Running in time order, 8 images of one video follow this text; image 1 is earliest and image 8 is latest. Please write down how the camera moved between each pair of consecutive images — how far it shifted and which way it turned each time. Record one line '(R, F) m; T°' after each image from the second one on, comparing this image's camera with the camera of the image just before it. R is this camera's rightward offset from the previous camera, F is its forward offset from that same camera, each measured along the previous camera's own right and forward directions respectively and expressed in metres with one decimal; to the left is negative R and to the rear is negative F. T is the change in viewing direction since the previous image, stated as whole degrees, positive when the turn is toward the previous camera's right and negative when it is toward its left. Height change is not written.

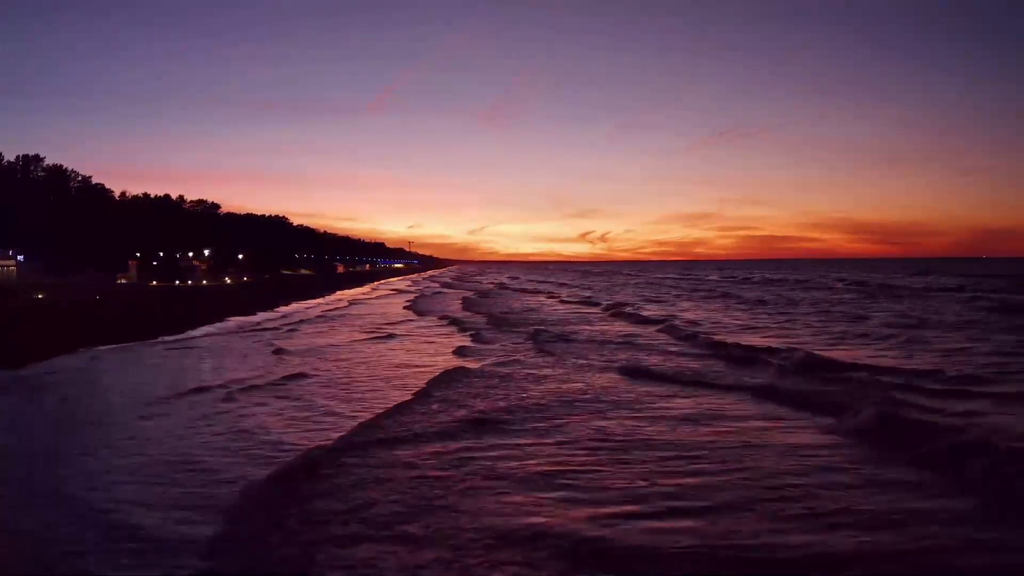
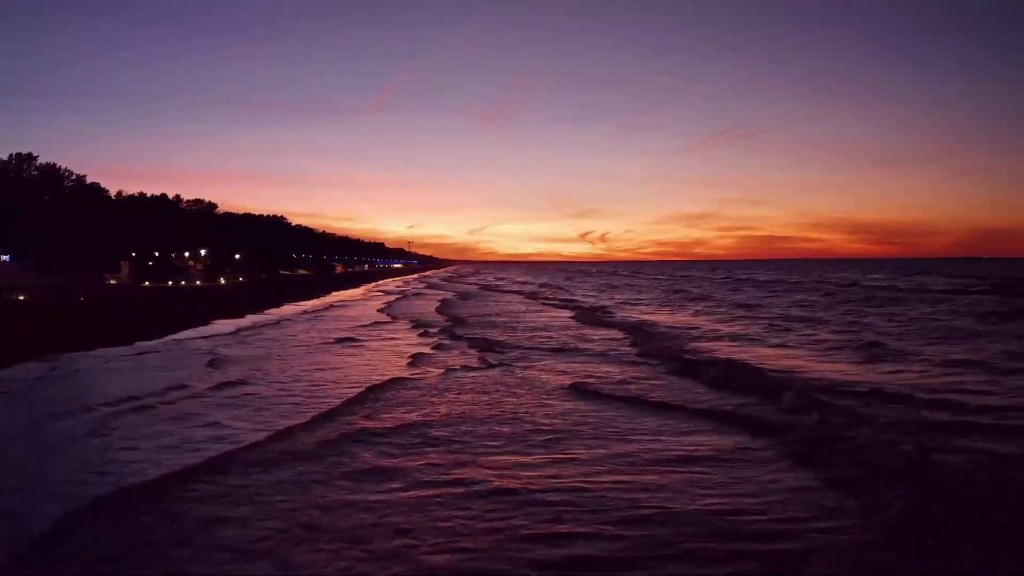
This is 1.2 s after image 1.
(+0.8, +1.1) m; 0°
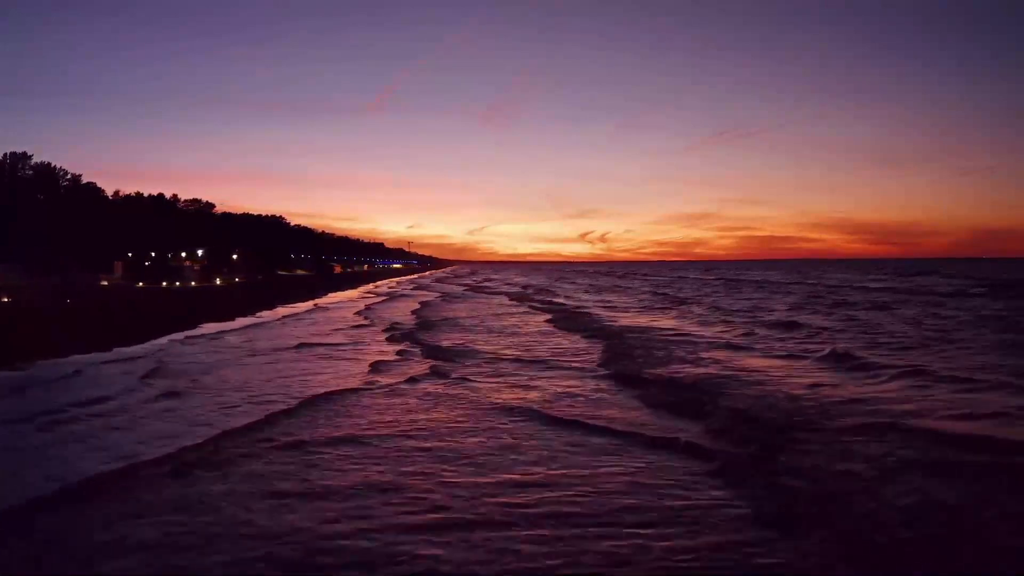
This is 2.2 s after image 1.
(+0.7, +0.9) m; 0°
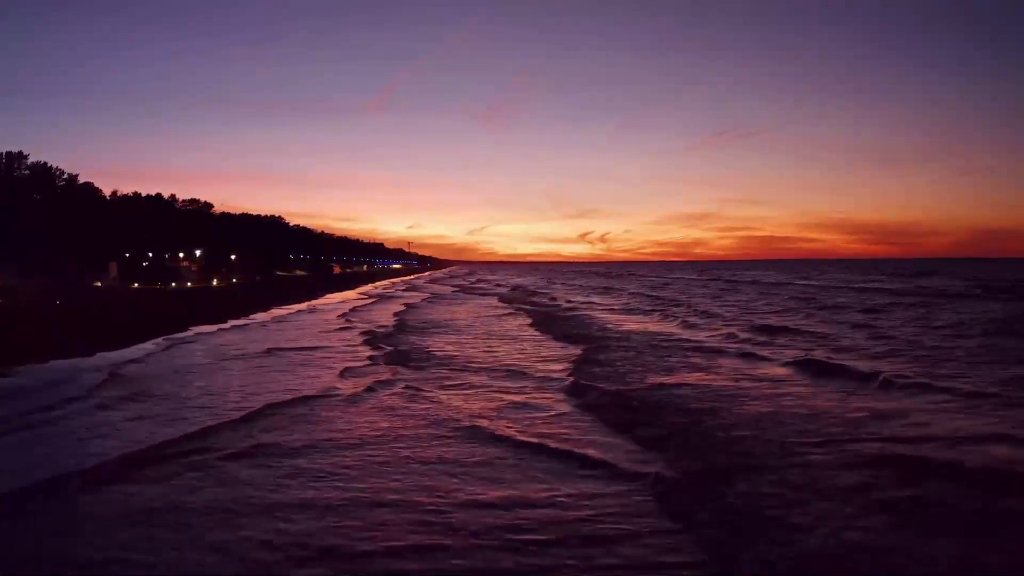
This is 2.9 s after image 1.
(+0.5, +0.6) m; 0°
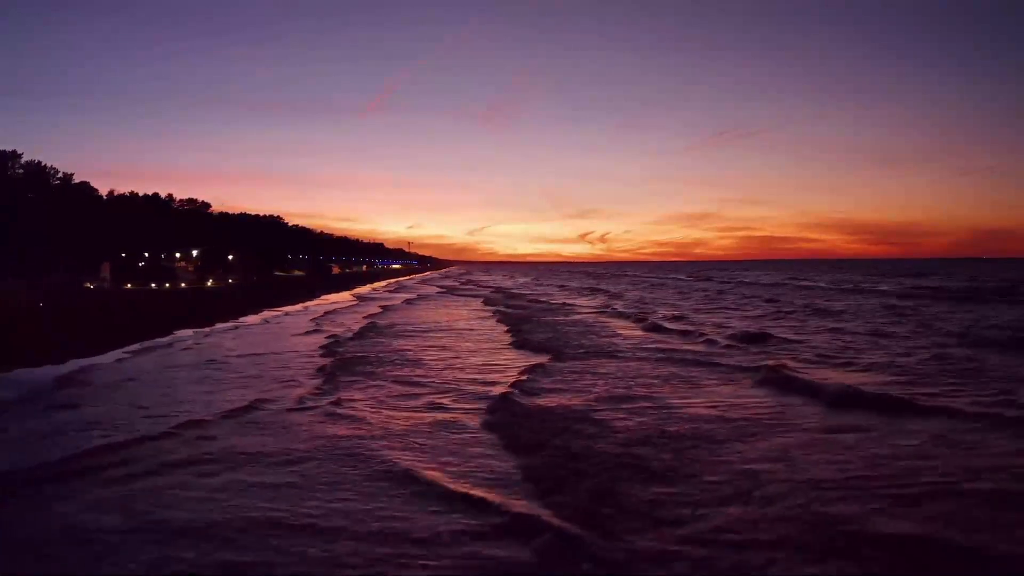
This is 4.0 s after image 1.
(+0.5, +1.2) m; 0°
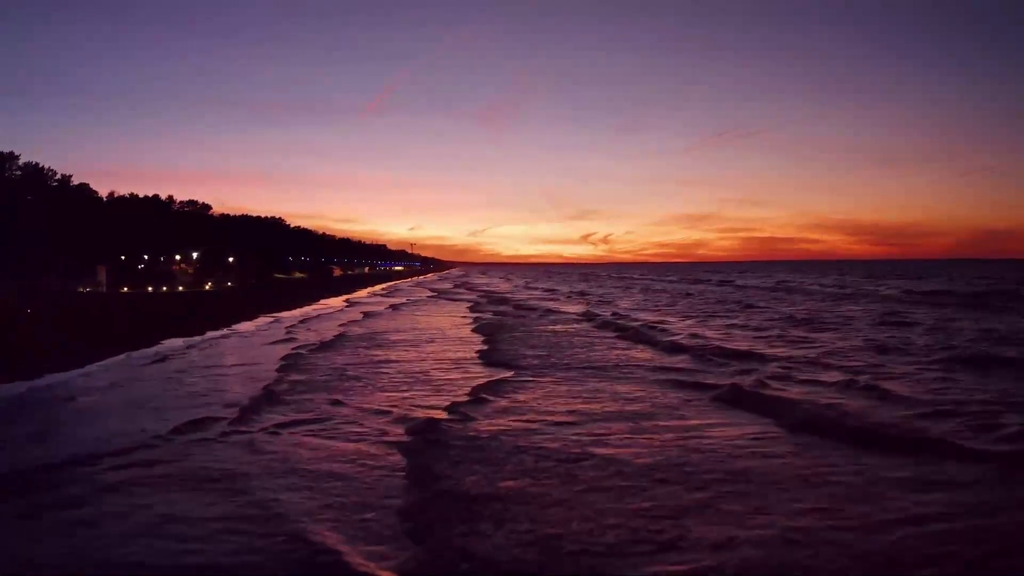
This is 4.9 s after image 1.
(+0.5, +0.6) m; 0°
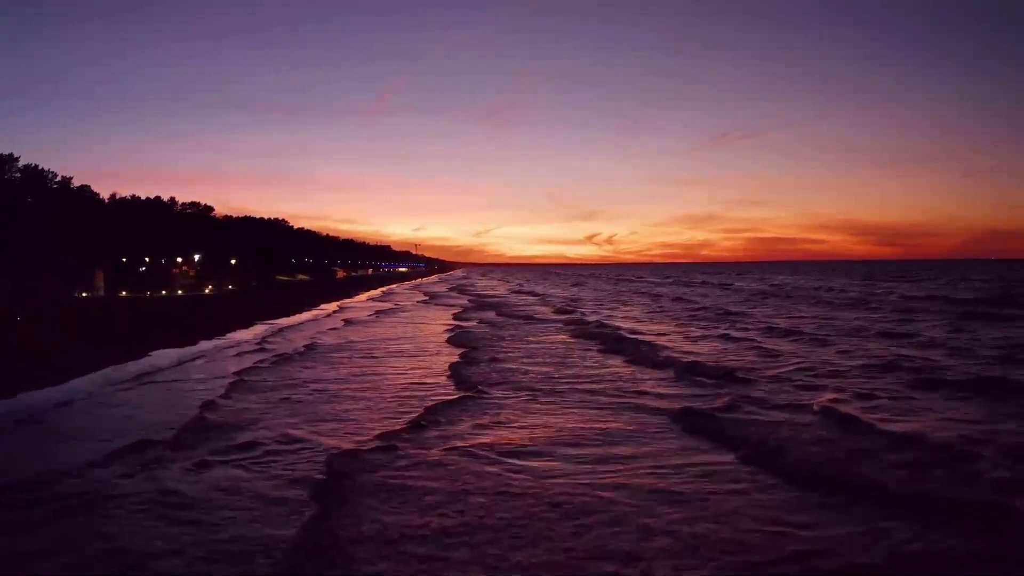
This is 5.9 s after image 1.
(+0.5, +0.5) m; 0°
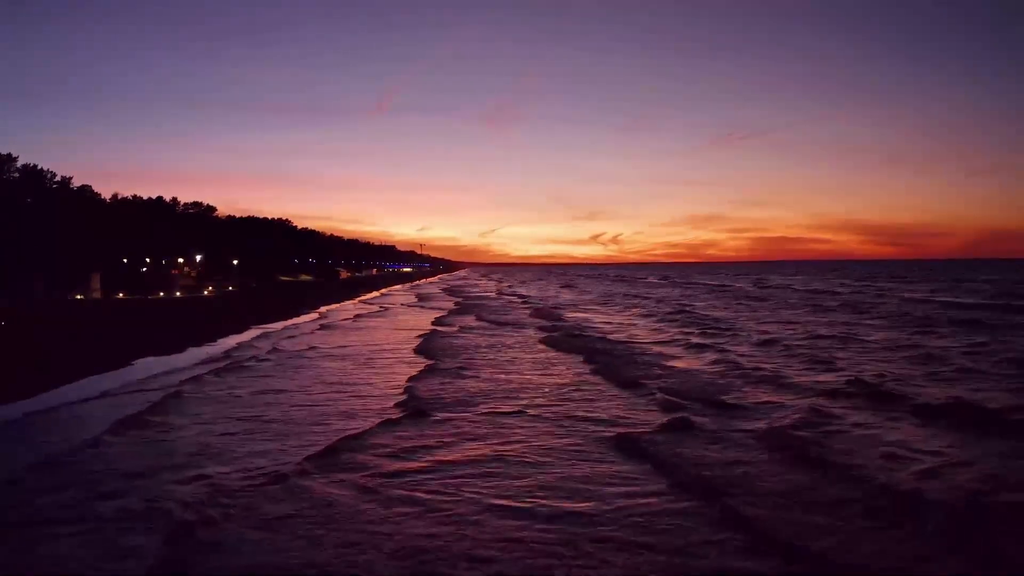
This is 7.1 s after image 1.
(+0.6, +0.7) m; 0°
